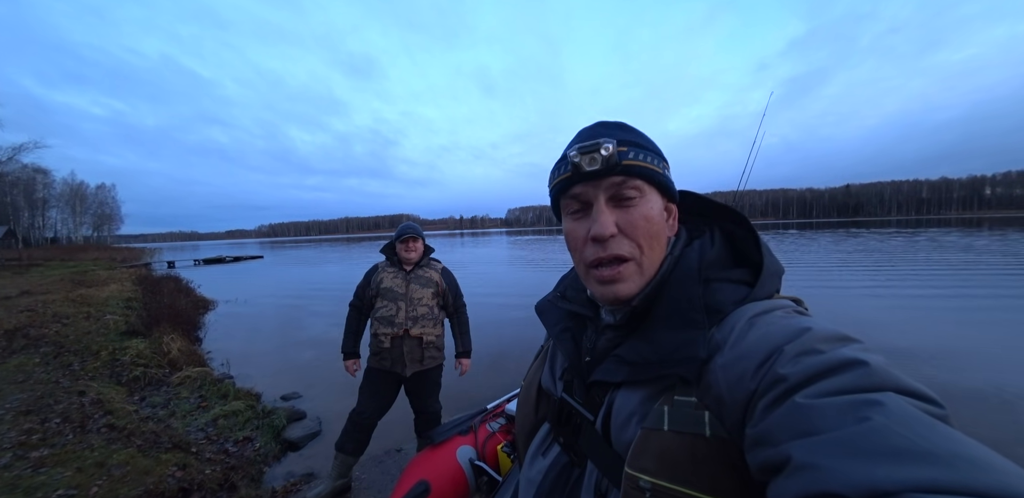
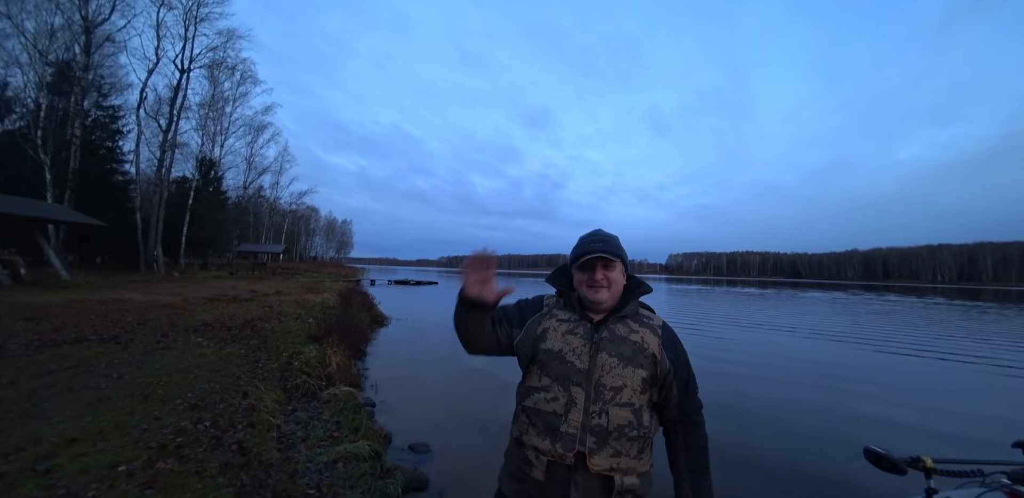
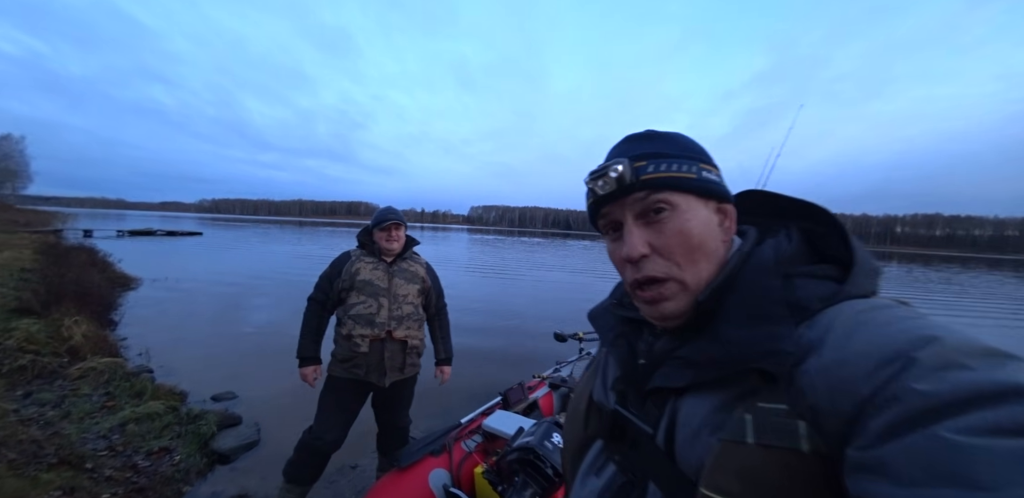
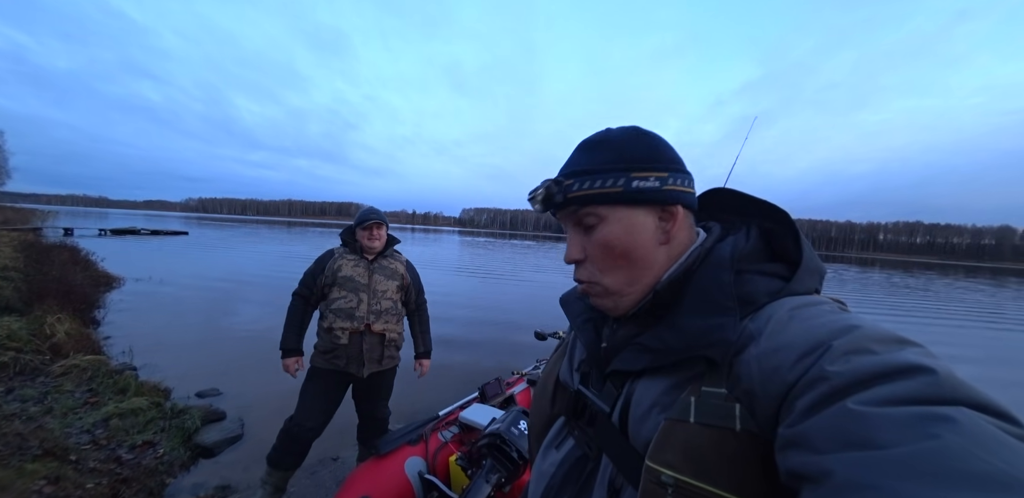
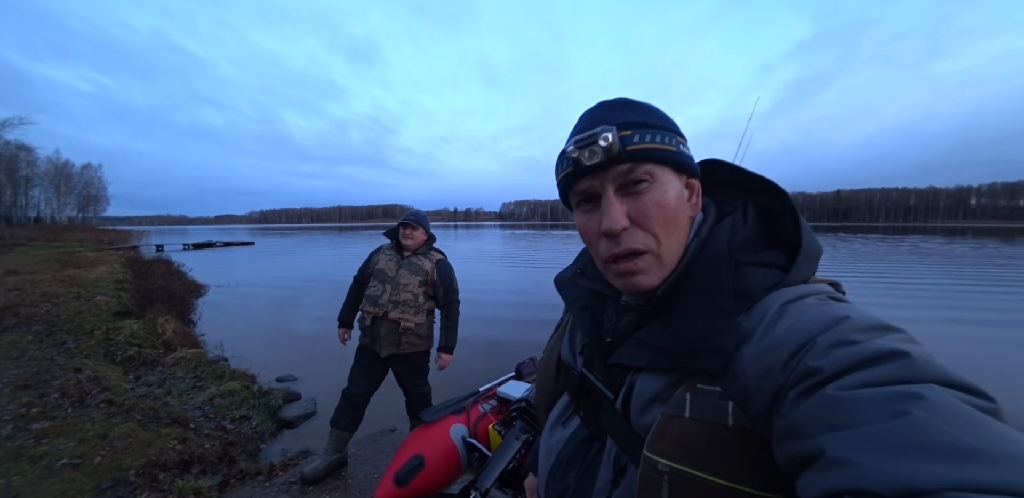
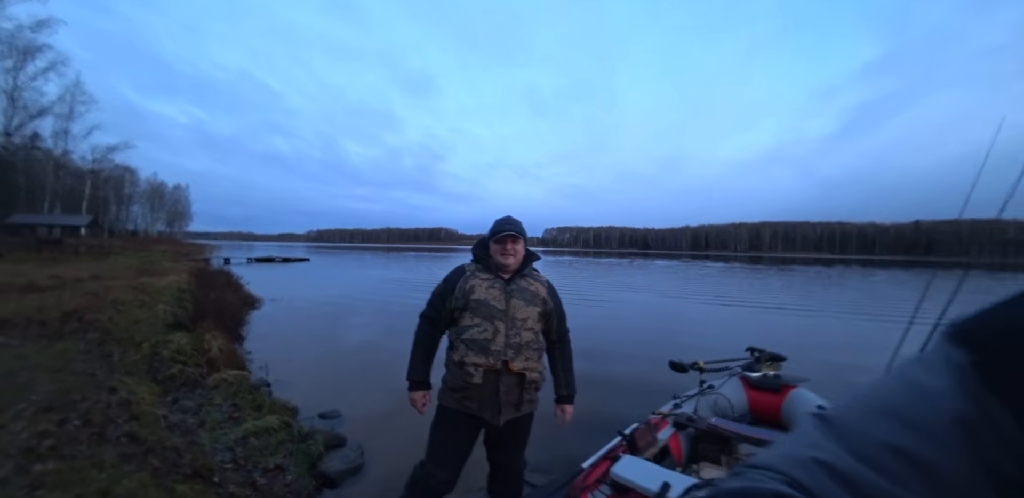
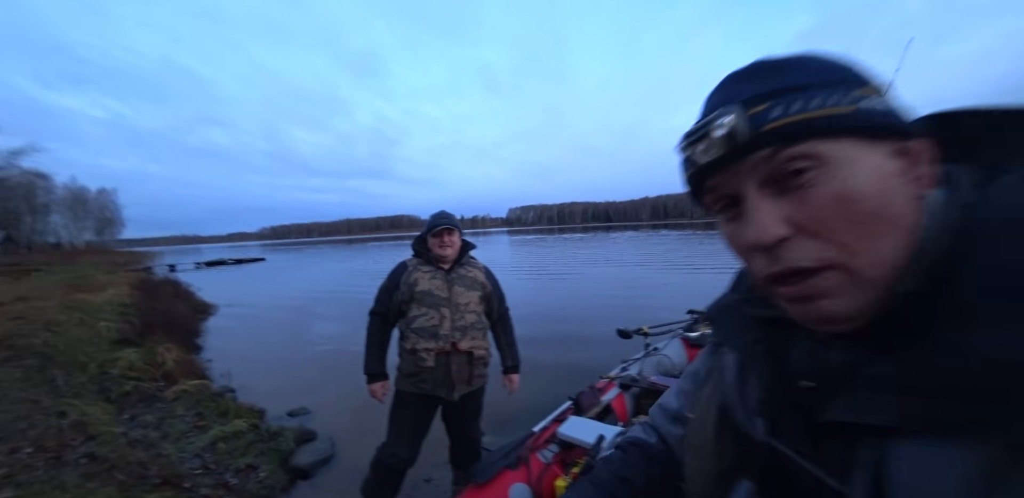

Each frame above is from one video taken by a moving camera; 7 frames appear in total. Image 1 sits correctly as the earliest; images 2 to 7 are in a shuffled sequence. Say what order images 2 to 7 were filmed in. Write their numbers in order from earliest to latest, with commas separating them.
5, 4, 3, 7, 6, 2
